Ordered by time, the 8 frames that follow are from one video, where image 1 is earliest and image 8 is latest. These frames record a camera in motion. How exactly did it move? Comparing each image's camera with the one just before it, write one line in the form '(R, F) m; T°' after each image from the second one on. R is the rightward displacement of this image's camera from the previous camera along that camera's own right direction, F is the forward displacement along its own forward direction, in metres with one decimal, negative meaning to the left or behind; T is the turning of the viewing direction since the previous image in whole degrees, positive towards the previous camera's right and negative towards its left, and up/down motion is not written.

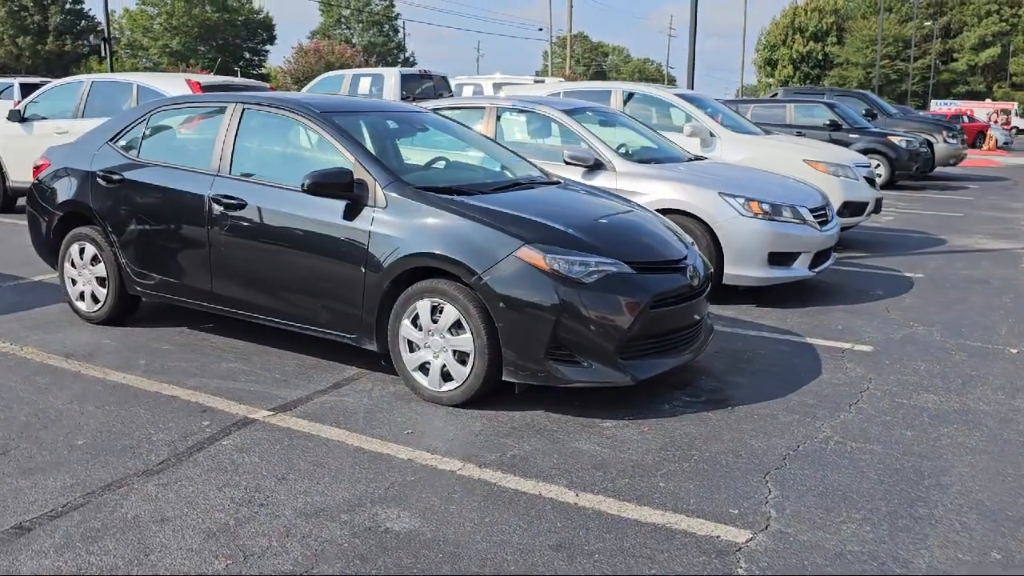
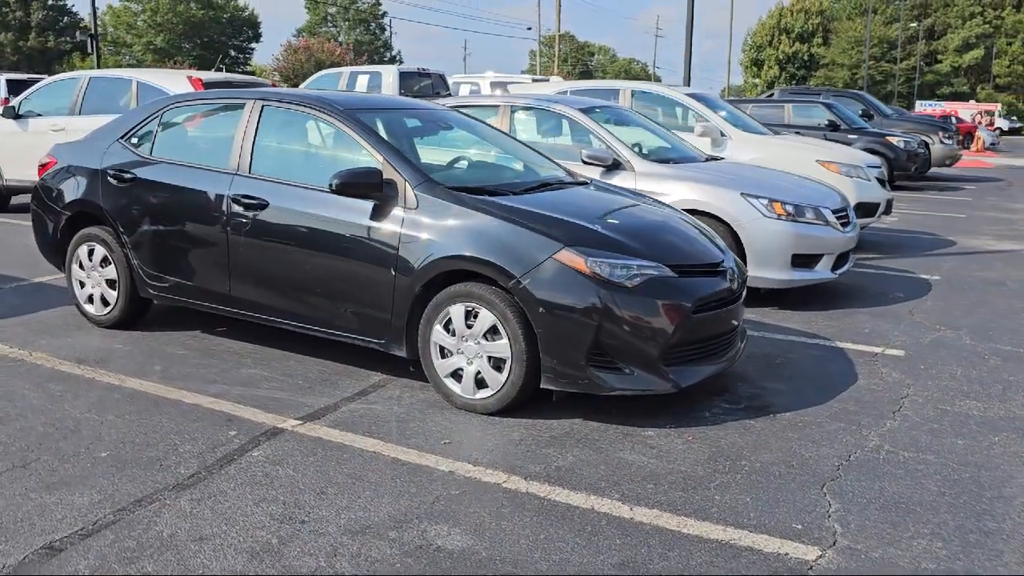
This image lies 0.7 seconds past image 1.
(-0.3, +0.2) m; +1°
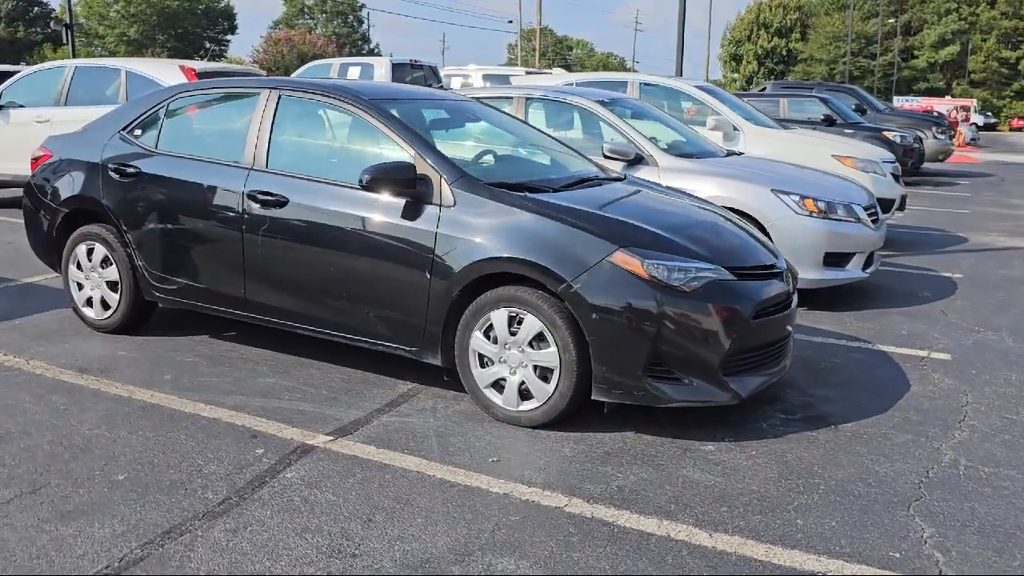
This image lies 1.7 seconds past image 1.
(-0.3, +0.3) m; +2°
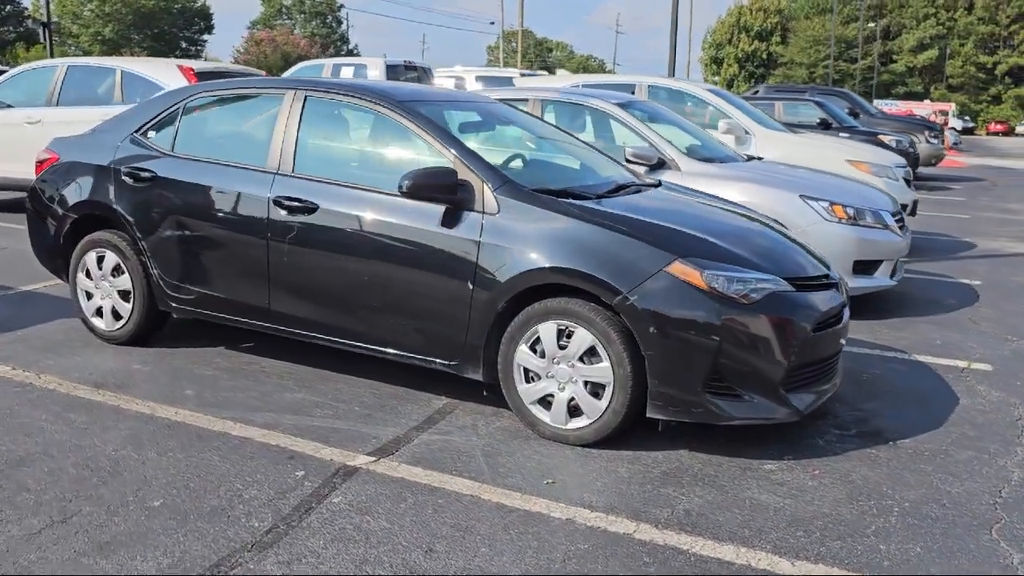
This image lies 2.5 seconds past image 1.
(-0.3, +0.2) m; +1°
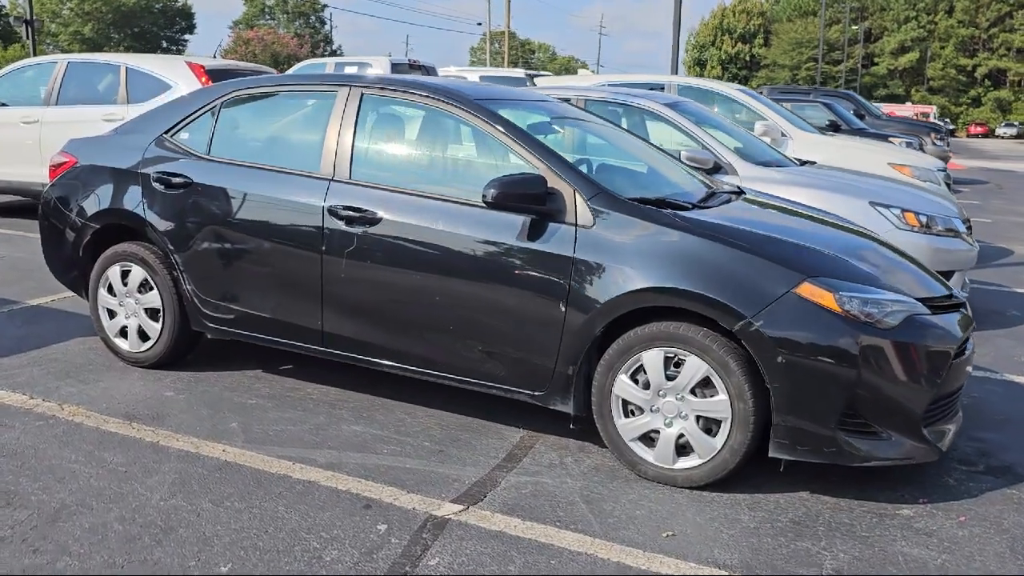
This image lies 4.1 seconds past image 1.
(-0.5, +0.5) m; +1°
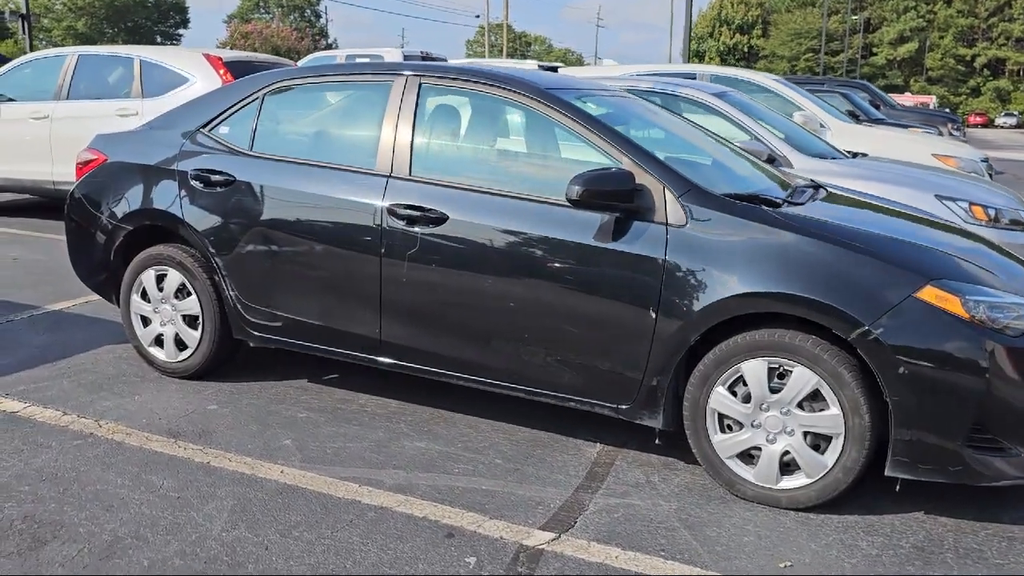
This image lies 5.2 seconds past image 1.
(-0.3, +0.3) m; 0°
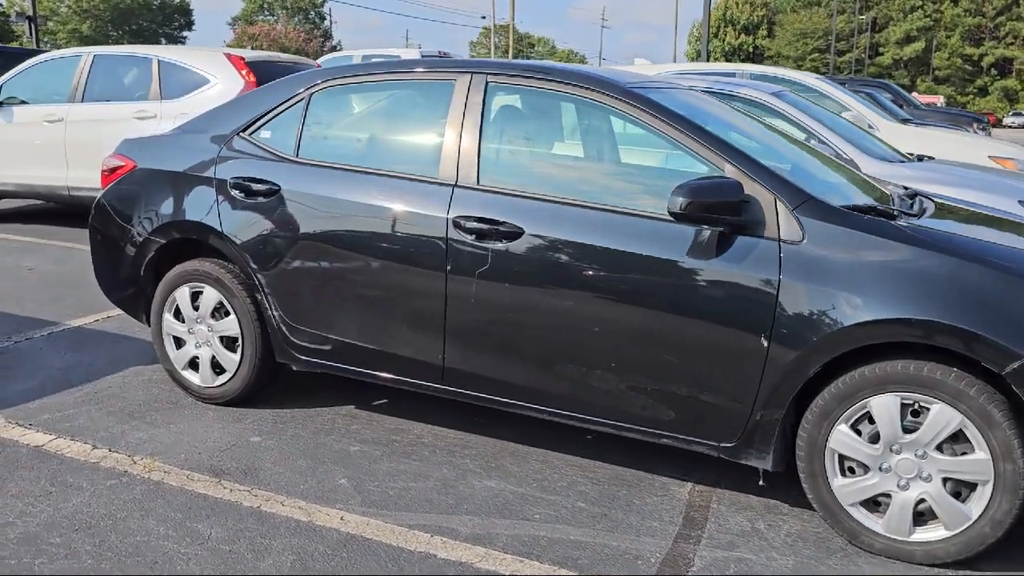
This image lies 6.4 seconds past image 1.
(-0.3, +0.4) m; 0°
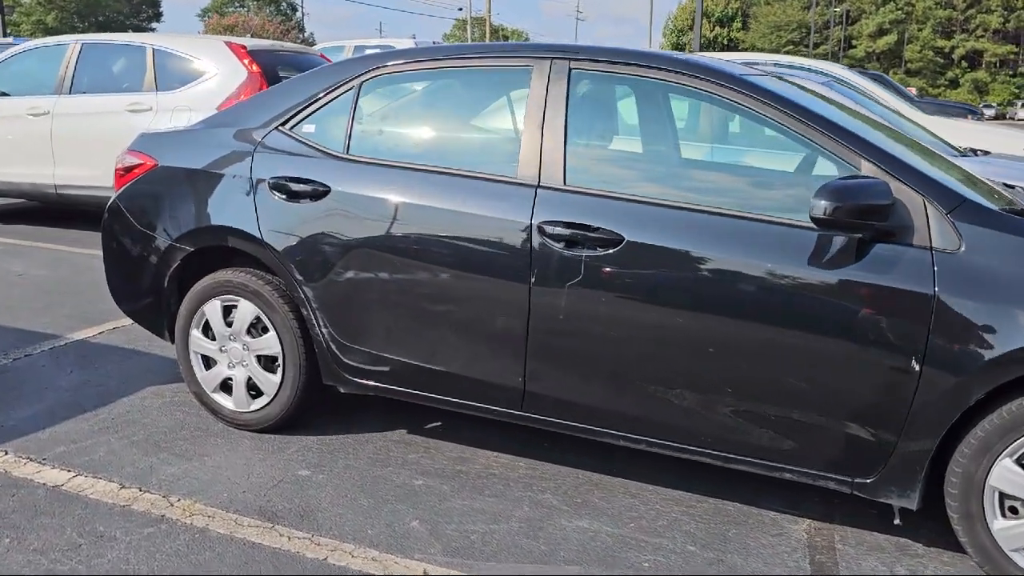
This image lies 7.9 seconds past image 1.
(-0.4, +0.4) m; +2°
